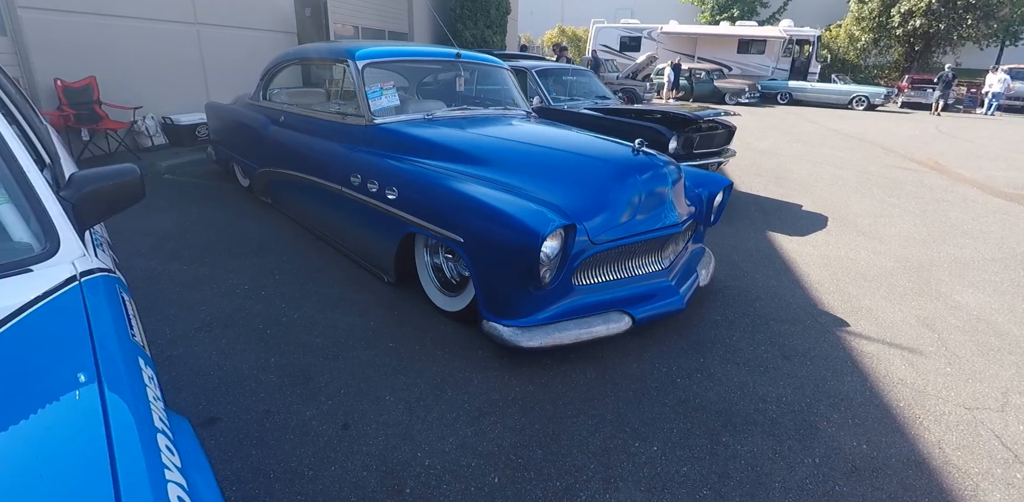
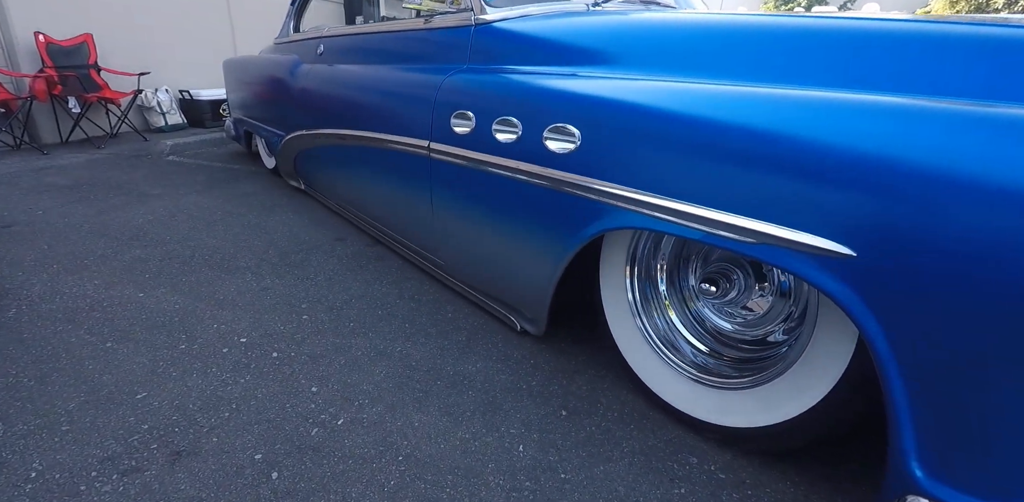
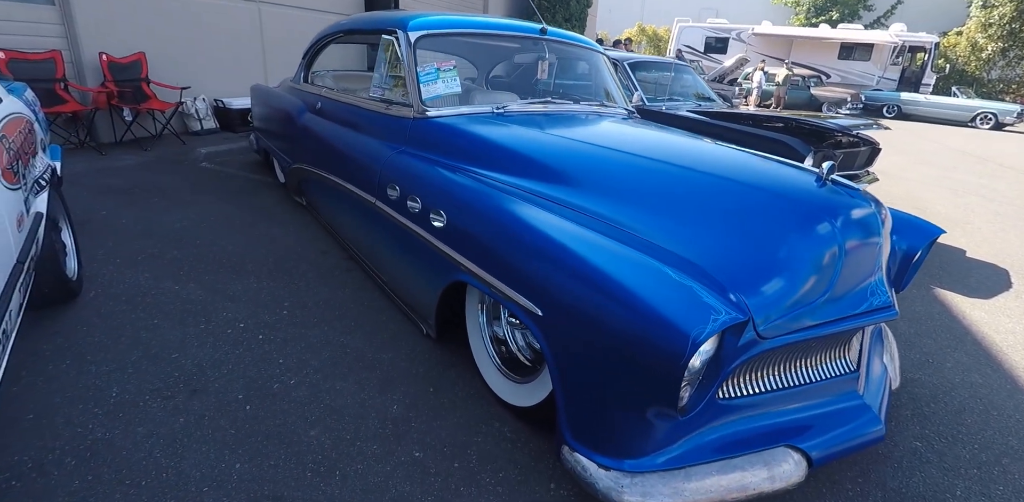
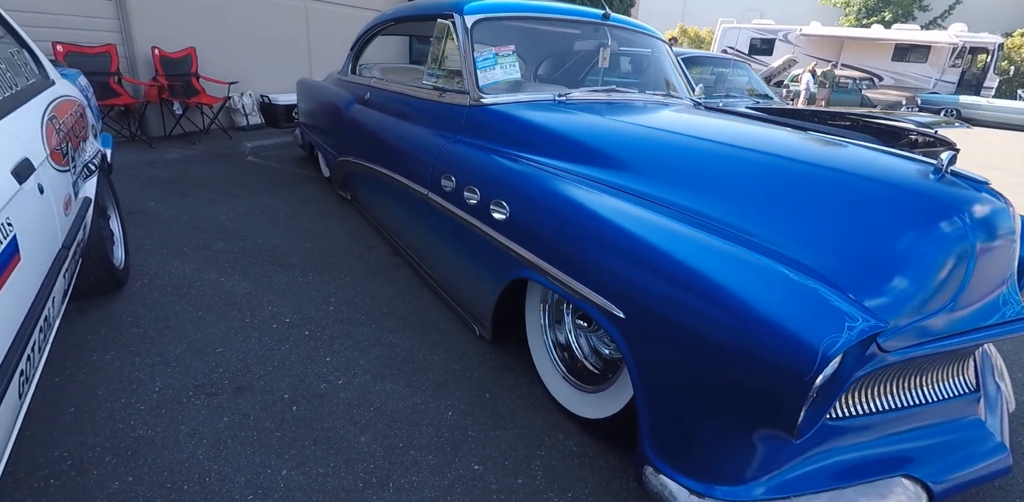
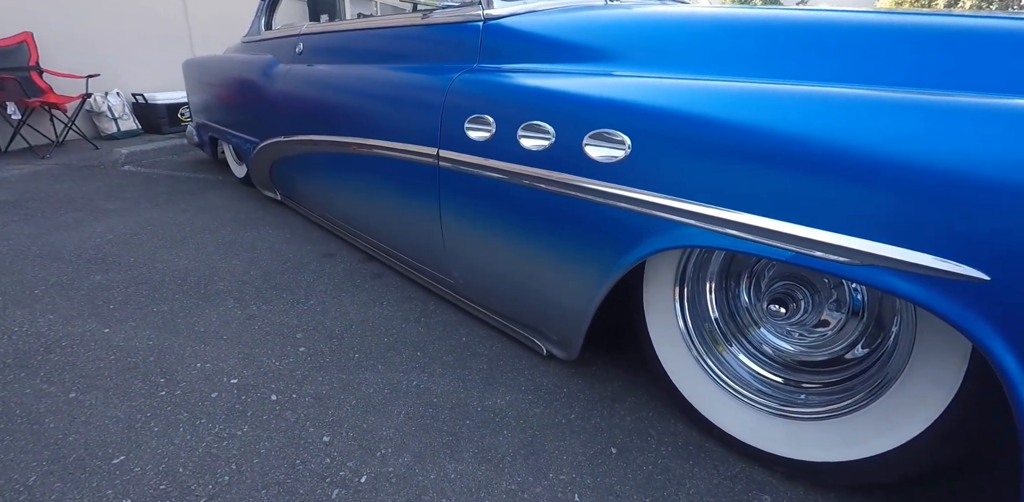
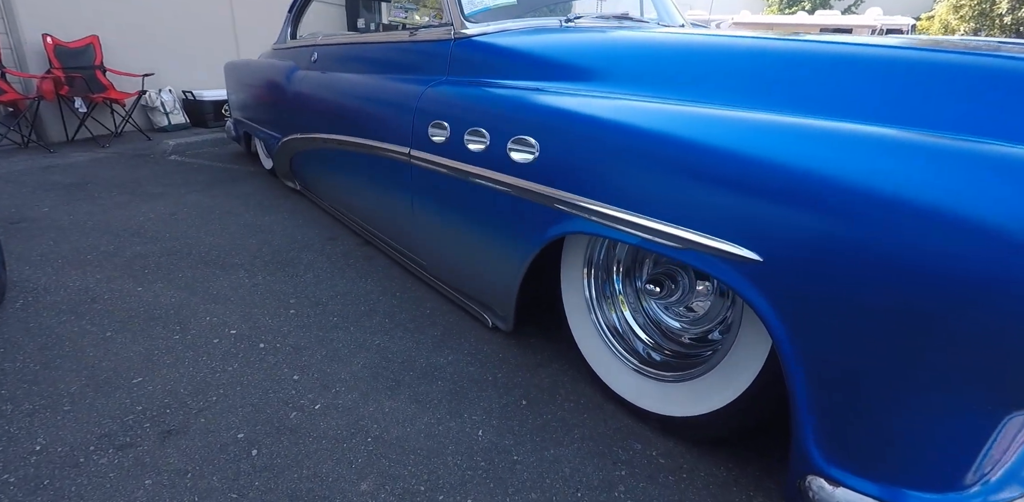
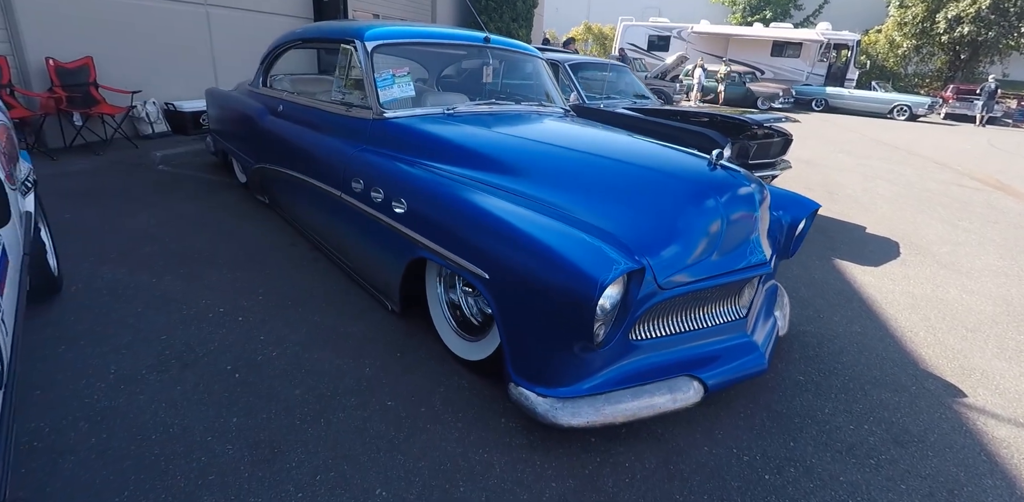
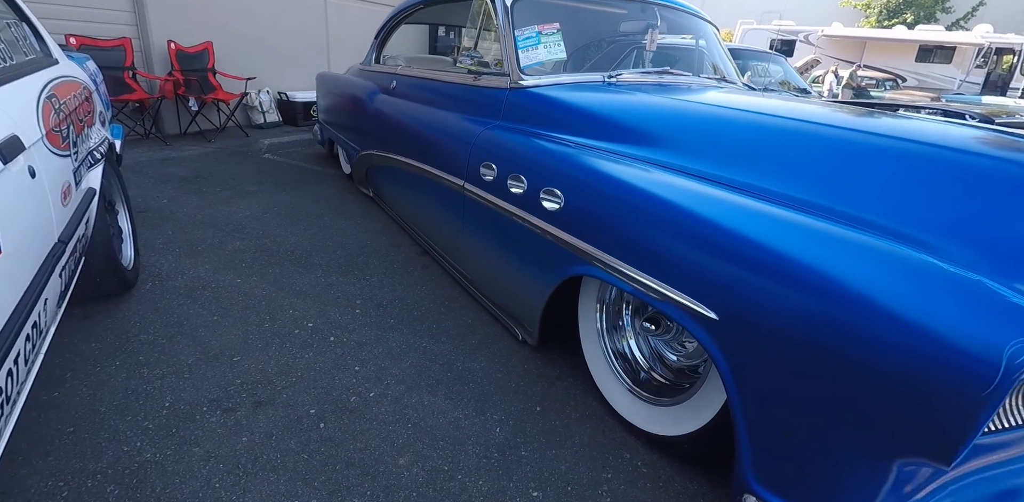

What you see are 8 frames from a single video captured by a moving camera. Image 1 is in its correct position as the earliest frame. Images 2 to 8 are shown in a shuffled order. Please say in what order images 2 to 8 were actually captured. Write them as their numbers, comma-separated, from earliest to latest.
7, 3, 4, 8, 6, 2, 5
